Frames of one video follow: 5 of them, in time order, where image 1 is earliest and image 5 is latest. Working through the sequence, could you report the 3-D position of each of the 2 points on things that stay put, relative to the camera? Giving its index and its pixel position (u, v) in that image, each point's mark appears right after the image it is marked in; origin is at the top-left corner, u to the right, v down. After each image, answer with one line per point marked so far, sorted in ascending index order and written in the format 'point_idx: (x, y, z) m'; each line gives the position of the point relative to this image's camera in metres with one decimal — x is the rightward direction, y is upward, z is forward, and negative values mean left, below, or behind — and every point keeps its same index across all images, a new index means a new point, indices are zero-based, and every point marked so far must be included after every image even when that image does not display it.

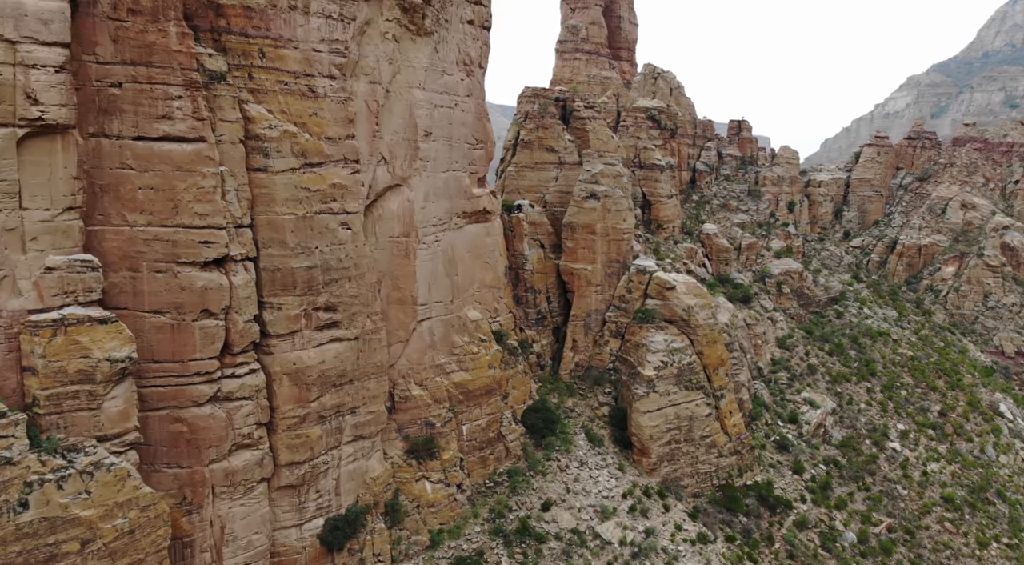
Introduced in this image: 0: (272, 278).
0: (-5.3, +0.1, +15.7) m
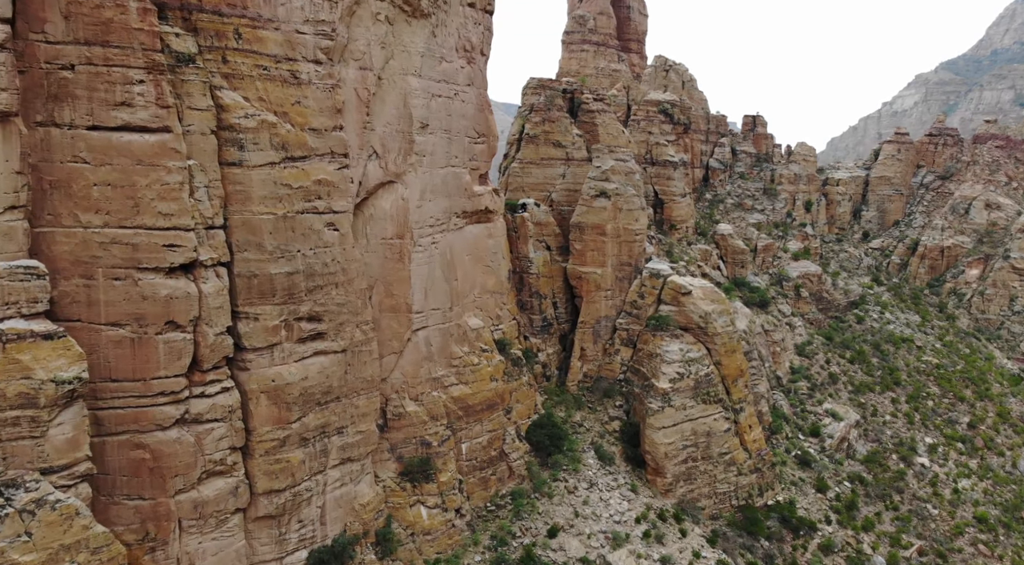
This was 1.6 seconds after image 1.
0: (-5.2, -0.1, +14.1) m
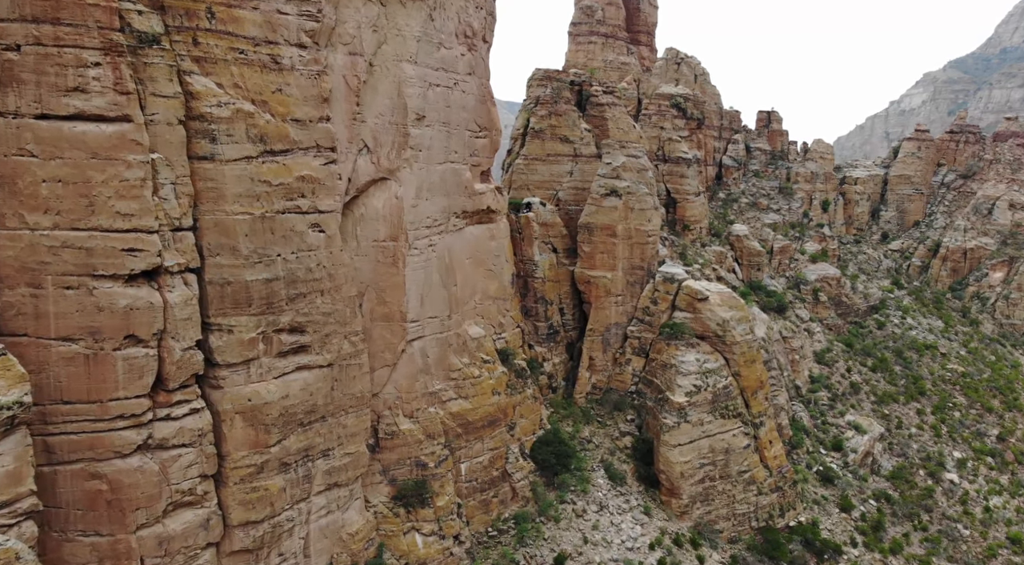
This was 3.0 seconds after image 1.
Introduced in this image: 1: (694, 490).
0: (-5.1, -0.2, +12.6) m
1: (+4.9, -5.6, +19.4) m
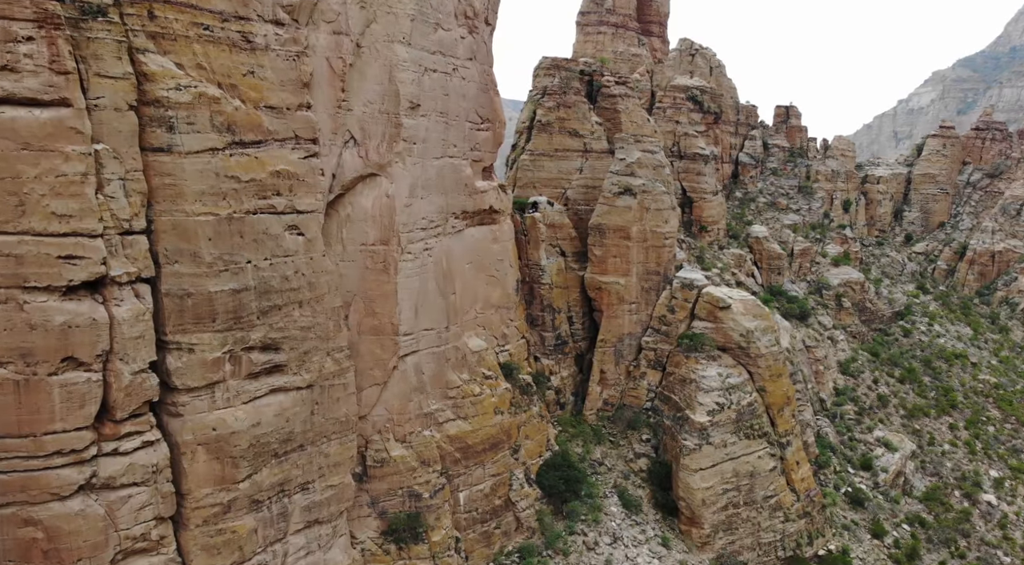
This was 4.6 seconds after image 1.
0: (-5.0, -0.4, +10.9) m
1: (+5.0, -5.8, +17.6) m
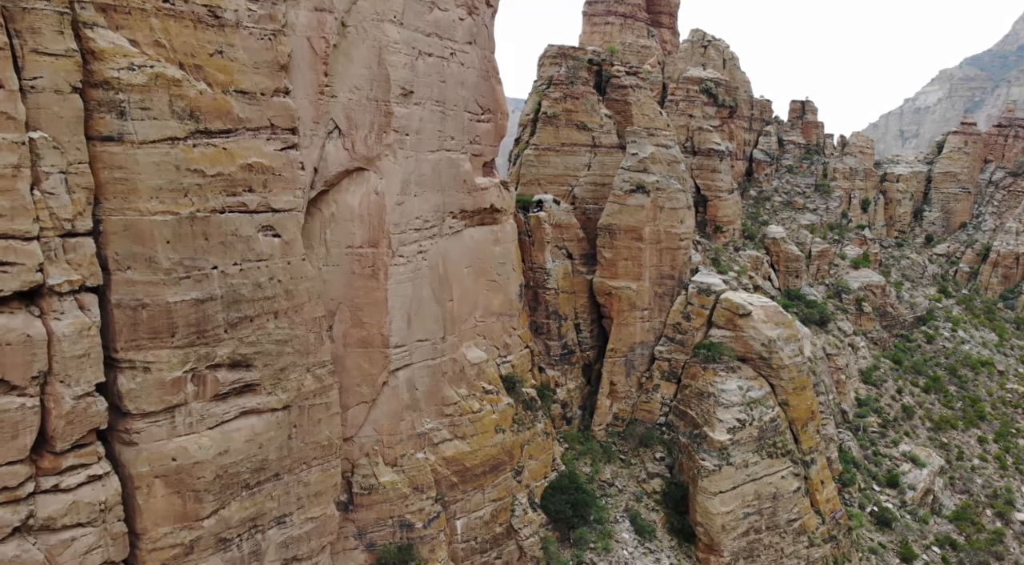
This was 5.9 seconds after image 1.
0: (-5.0, -0.5, +9.5) m
1: (+5.1, -5.9, +16.2) m
